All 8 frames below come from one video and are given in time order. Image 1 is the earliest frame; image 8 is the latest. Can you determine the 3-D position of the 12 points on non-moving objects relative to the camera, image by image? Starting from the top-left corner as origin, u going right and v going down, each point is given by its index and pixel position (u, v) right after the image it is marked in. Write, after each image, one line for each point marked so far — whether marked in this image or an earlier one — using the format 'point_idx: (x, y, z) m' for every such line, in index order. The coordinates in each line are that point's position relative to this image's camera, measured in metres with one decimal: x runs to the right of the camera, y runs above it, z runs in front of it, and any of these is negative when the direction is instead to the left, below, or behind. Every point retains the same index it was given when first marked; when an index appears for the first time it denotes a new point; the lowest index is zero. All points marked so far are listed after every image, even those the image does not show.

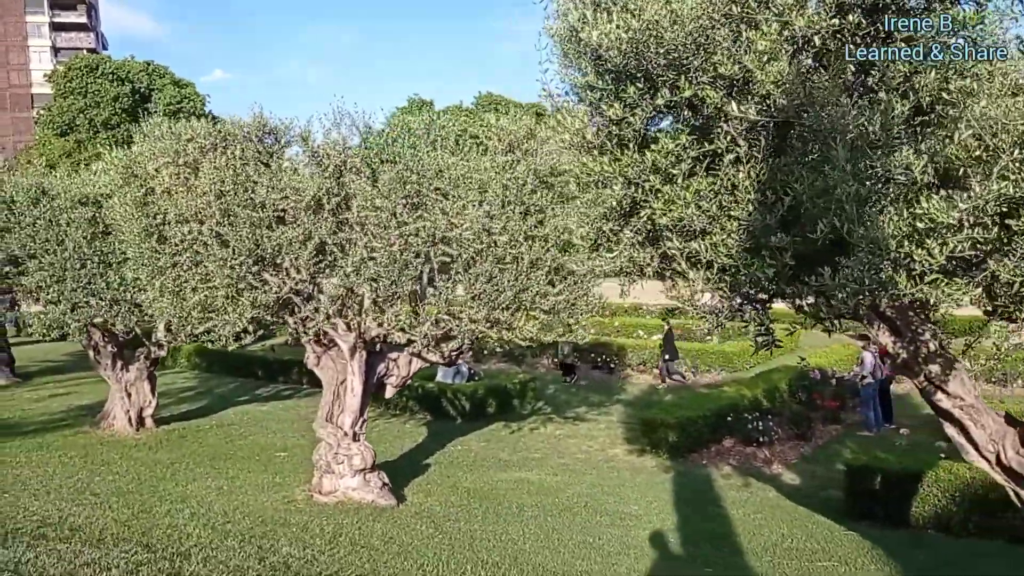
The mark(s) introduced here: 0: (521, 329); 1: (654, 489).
0: (+0.2, -0.6, +11.1) m
1: (+2.4, -3.4, +13.8) m
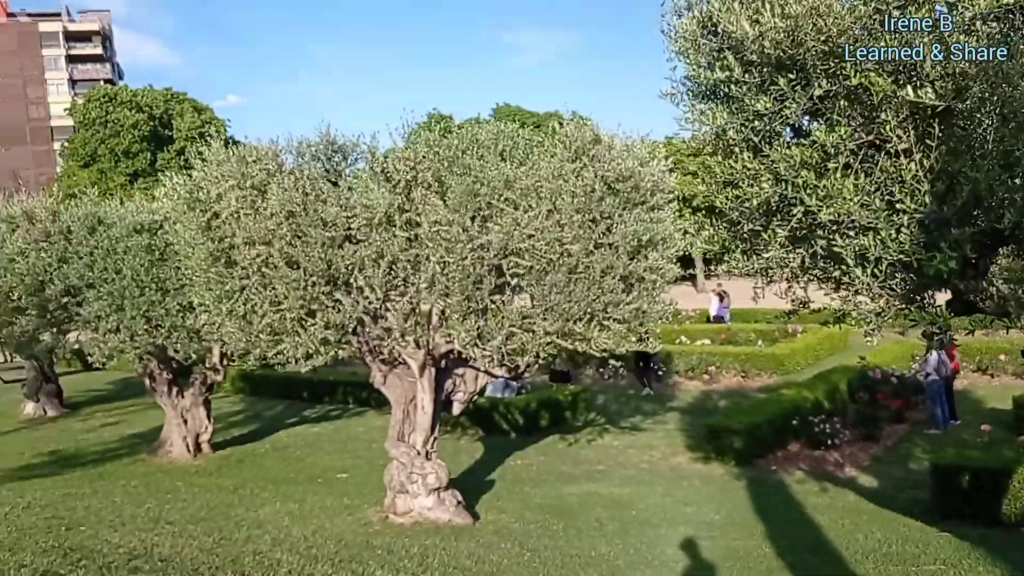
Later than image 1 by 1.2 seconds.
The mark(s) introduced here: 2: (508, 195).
0: (+1.2, -0.7, +10.9) m
1: (+3.6, -3.5, +13.5) m
2: (0.0, +1.2, +10.1) m
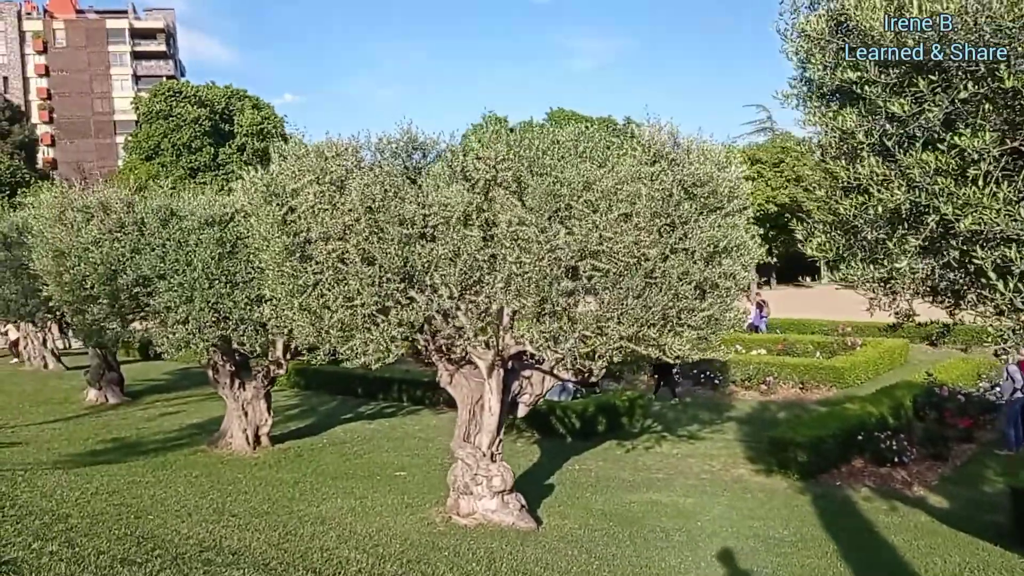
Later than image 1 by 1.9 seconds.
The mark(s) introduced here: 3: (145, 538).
0: (+2.1, -0.8, +10.7) m
1: (+4.6, -3.7, +13.1) m
2: (+1.0, +1.1, +10.0) m
3: (-4.4, -3.0, +9.7) m
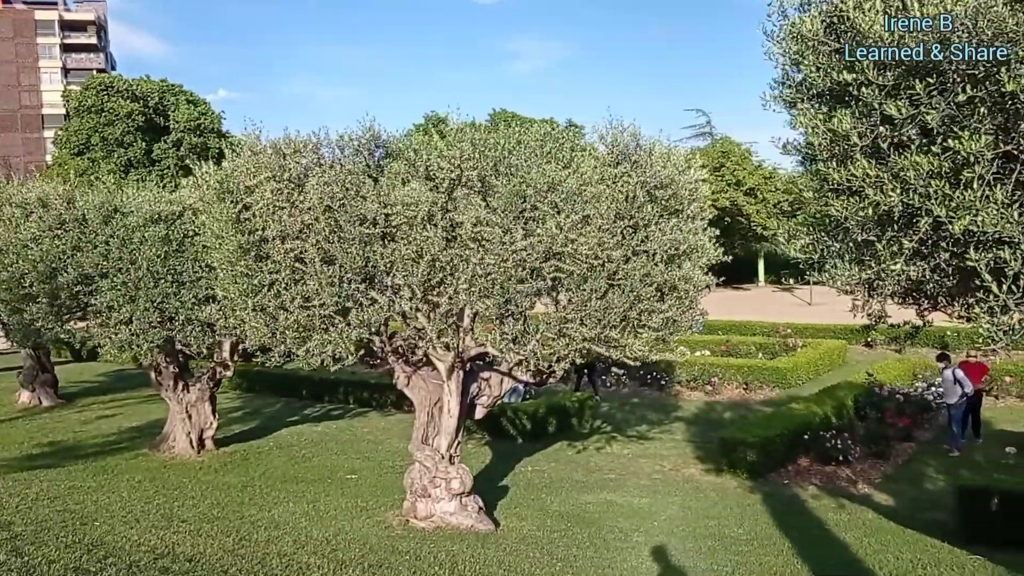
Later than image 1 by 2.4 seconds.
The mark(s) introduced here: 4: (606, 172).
0: (+1.6, -0.8, +10.8) m
1: (+3.9, -3.7, +13.4) m
2: (+0.5, +1.1, +10.0) m
3: (-4.8, -3.0, +9.3) m
4: (+1.2, +1.5, +10.6) m
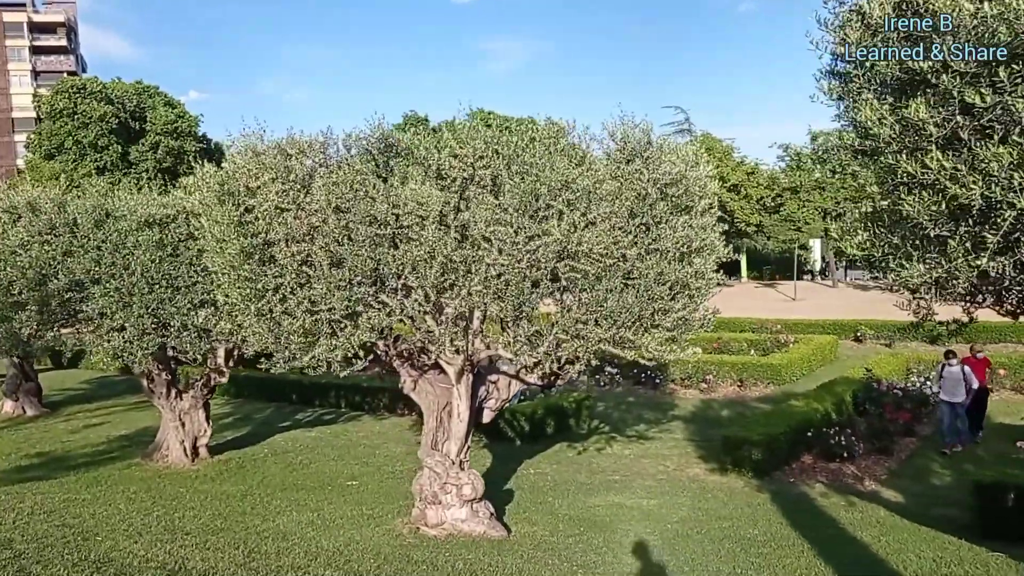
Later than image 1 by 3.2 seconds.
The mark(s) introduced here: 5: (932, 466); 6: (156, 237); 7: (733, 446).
0: (+1.8, -0.8, +10.6) m
1: (+4.1, -3.7, +13.2) m
2: (+0.7, +1.1, +9.8) m
3: (-4.6, -3.1, +8.9) m
4: (+1.4, +1.5, +10.4) m
5: (+8.3, -3.5, +15.9) m
6: (-6.1, +0.9, +13.7) m
7: (+4.5, -3.2, +16.3) m
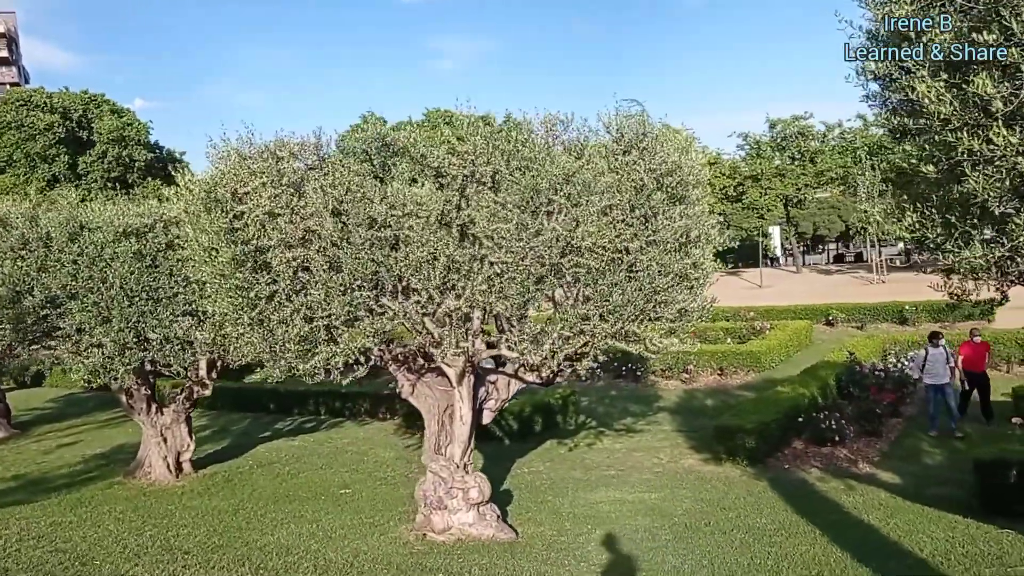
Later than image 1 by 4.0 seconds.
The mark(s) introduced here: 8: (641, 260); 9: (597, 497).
0: (+1.8, -0.7, +10.5) m
1: (+4.1, -3.5, +13.2) m
2: (+0.7, +1.2, +9.6) m
3: (-4.4, -3.2, +8.5) m
4: (+1.3, +1.6, +10.3) m
5: (+8.2, -3.2, +16.1) m
6: (-6.2, +0.7, +13.2) m
7: (+4.3, -3.0, +16.3) m
8: (+1.6, +0.3, +10.0) m
9: (+1.5, -3.6, +14.1) m
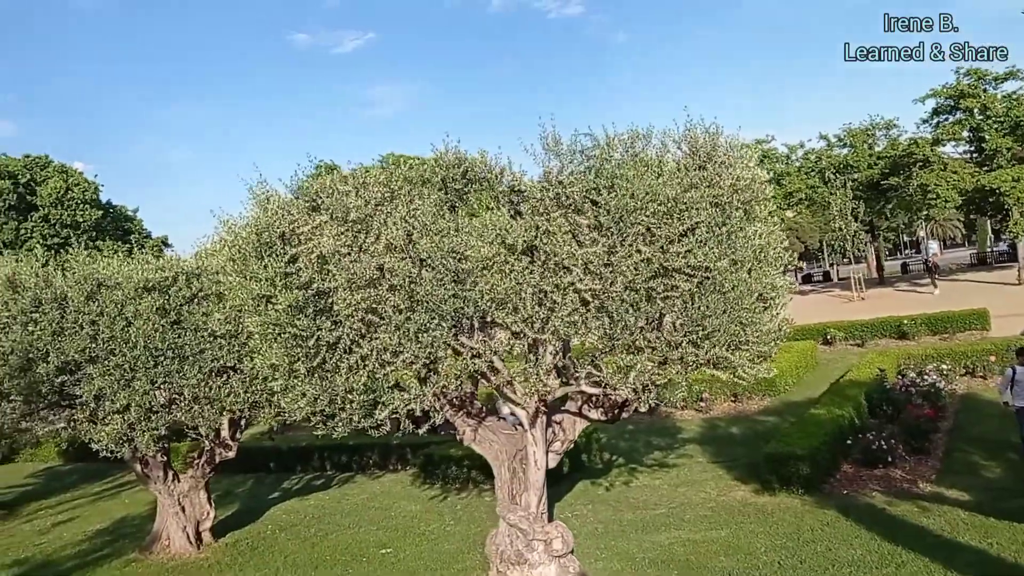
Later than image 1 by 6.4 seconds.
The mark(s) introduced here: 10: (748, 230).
0: (+2.8, -1.0, +9.9) m
1: (+5.1, -3.7, +12.6) m
2: (+1.6, +0.9, +9.0) m
3: (-3.2, -3.7, +7.5) m
4: (+2.2, +1.3, +9.8) m
5: (+9.0, -3.4, +15.7) m
6: (-5.4, -0.2, +12.3) m
7: (+5.2, -3.4, +15.7) m
8: (+2.5, +0.1, +9.4) m
9: (+2.5, -4.1, +13.3) m
10: (+2.9, +0.7, +9.9) m
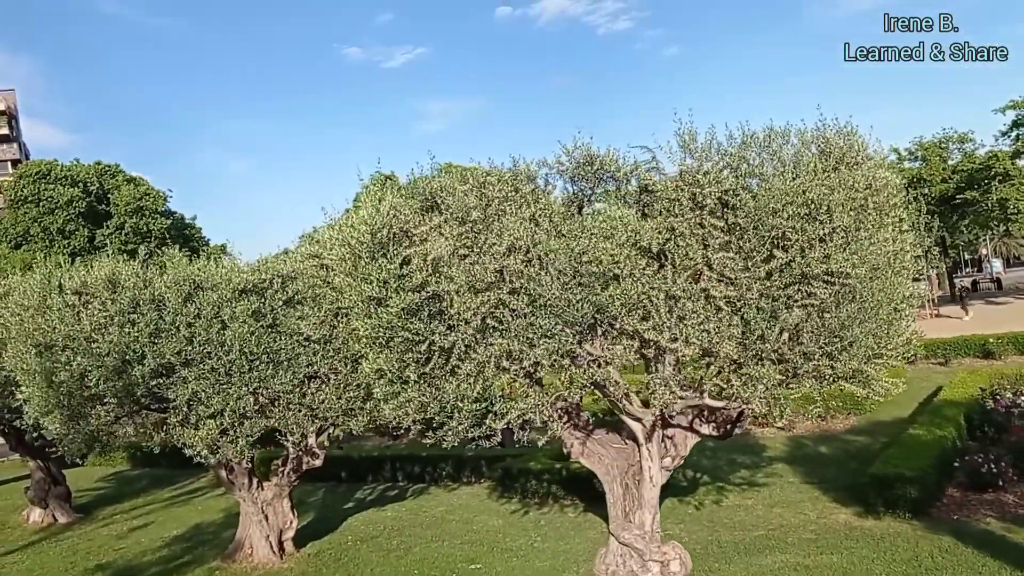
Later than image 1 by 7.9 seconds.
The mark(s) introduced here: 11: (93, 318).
0: (+4.1, -1.1, +9.2) m
1: (+6.6, -3.9, +11.7) m
2: (+2.9, +0.8, +8.5) m
3: (-2.0, -3.7, +7.2) m
4: (+3.5, +1.2, +9.2) m
5: (+10.7, -3.6, +14.6) m
6: (-3.9, -0.3, +12.1) m
7: (+6.9, -3.6, +14.9) m
8: (+3.9, 0.0, +8.8) m
9: (+4.0, -4.3, +12.6) m
10: (+4.3, +0.6, +9.3) m
11: (-6.3, -0.4, +12.1) m
